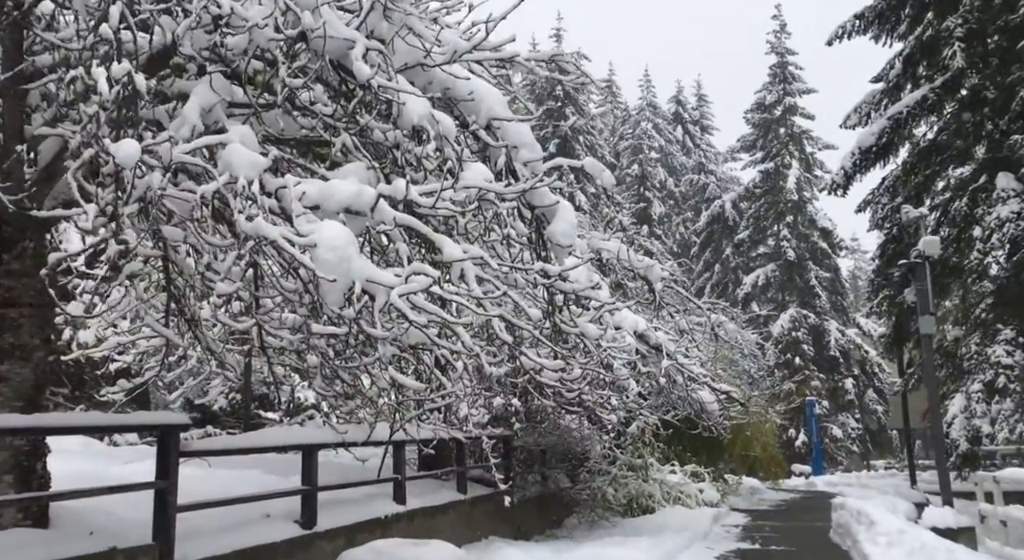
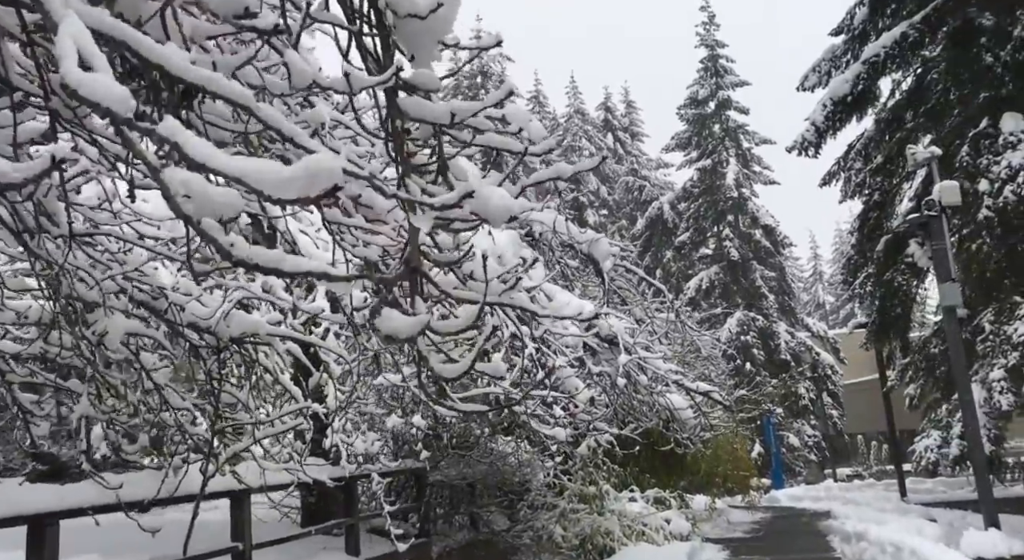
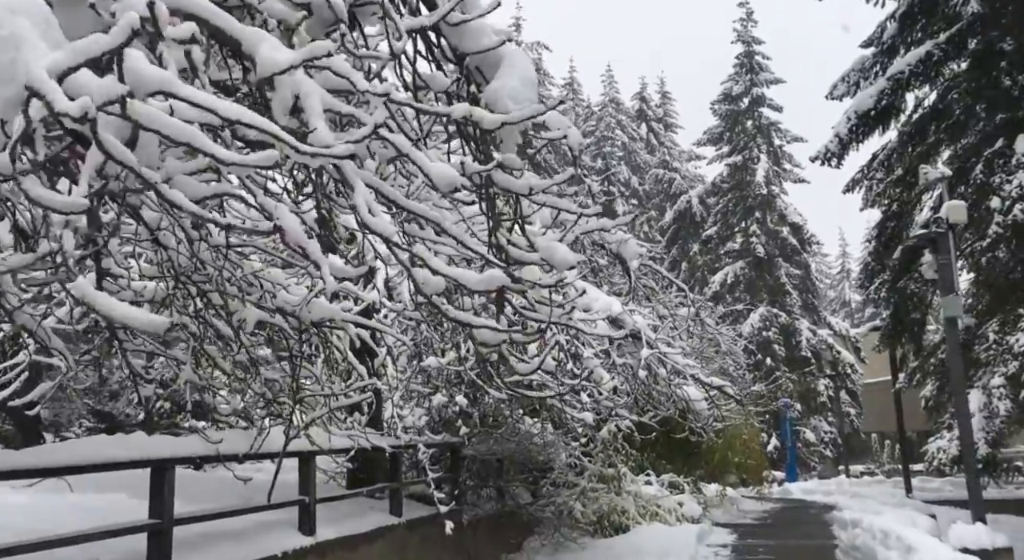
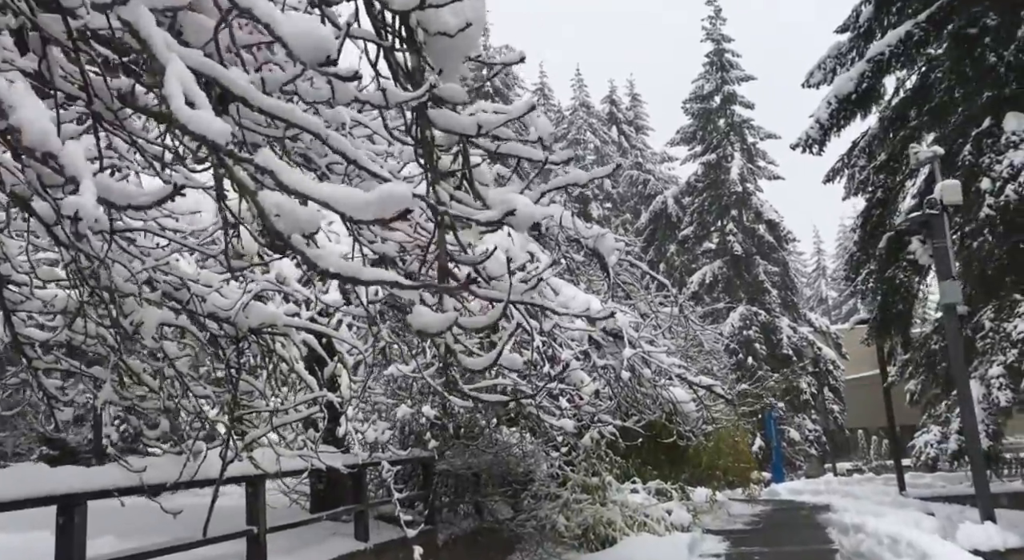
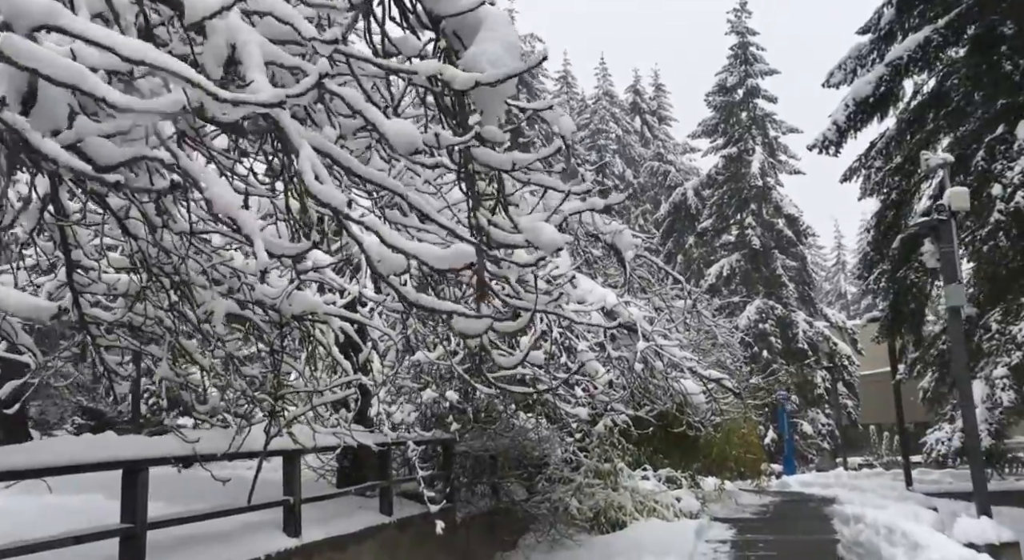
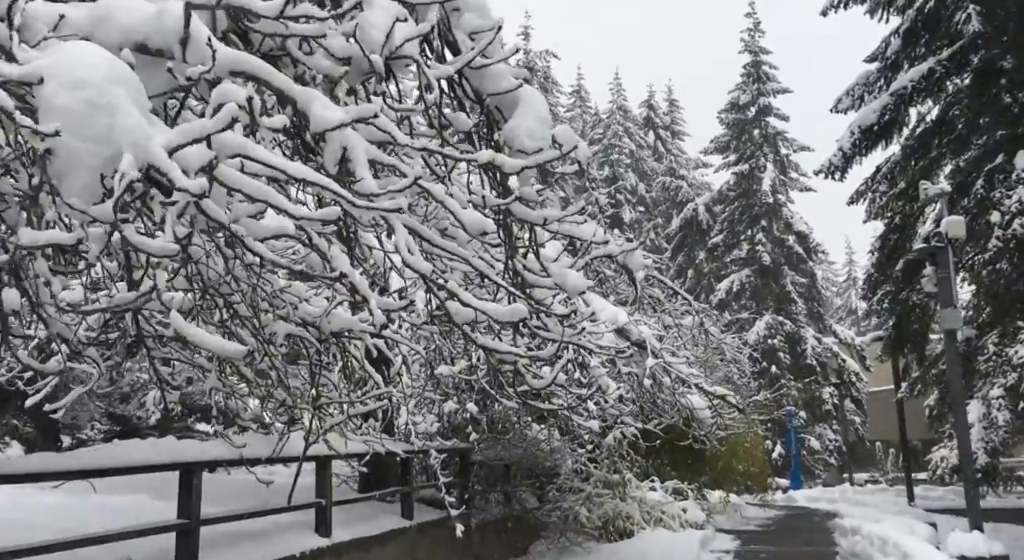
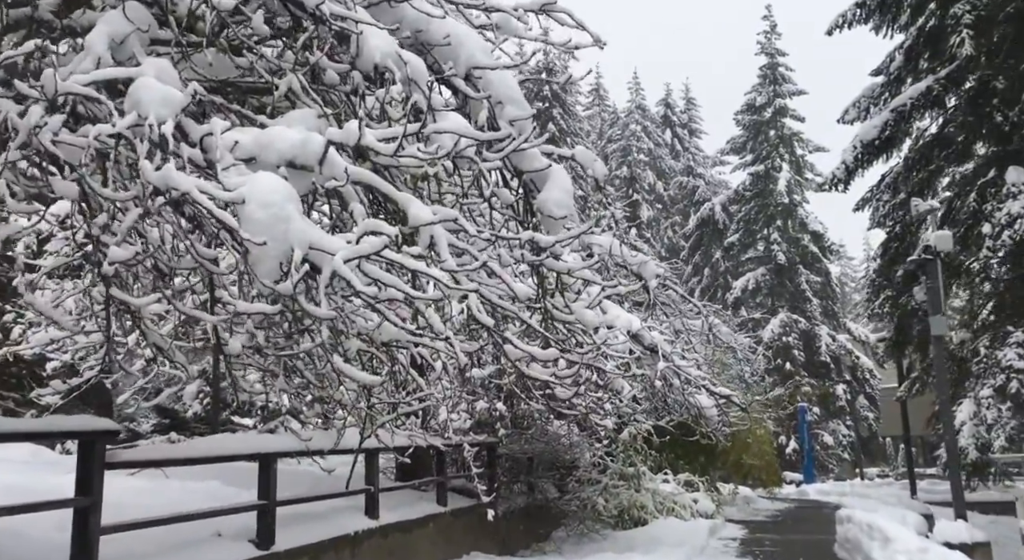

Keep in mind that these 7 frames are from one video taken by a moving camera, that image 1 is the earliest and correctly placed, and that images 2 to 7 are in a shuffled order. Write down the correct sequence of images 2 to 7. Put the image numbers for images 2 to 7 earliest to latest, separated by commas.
7, 6, 3, 5, 4, 2
